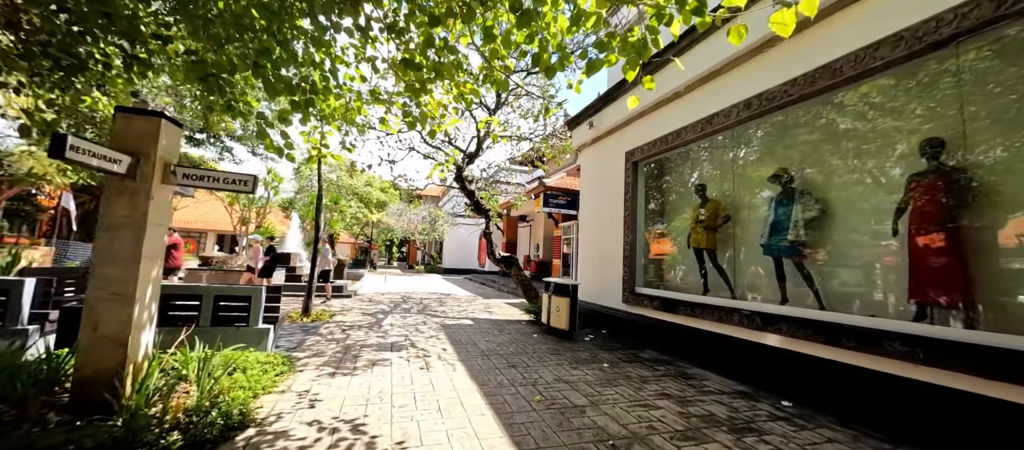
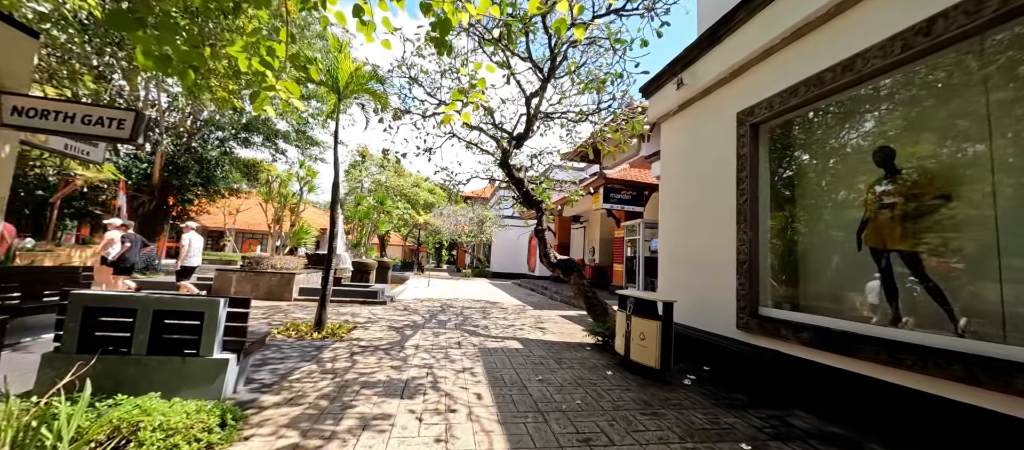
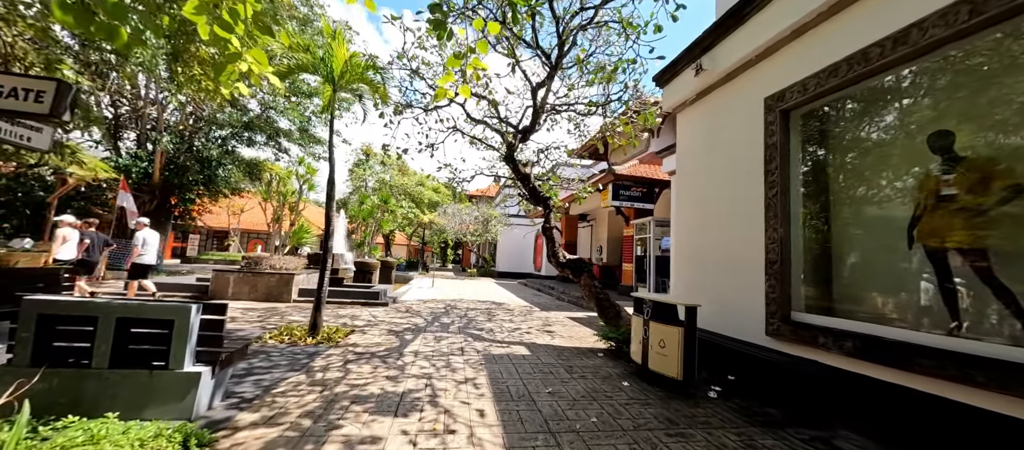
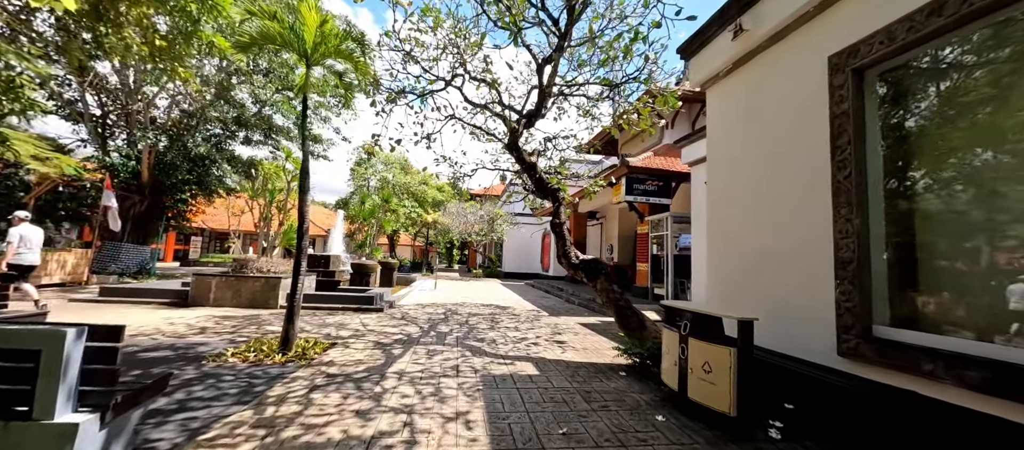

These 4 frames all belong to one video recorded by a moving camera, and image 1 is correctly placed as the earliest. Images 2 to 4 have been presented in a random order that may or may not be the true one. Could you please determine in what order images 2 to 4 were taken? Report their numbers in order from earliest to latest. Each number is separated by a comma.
2, 3, 4
